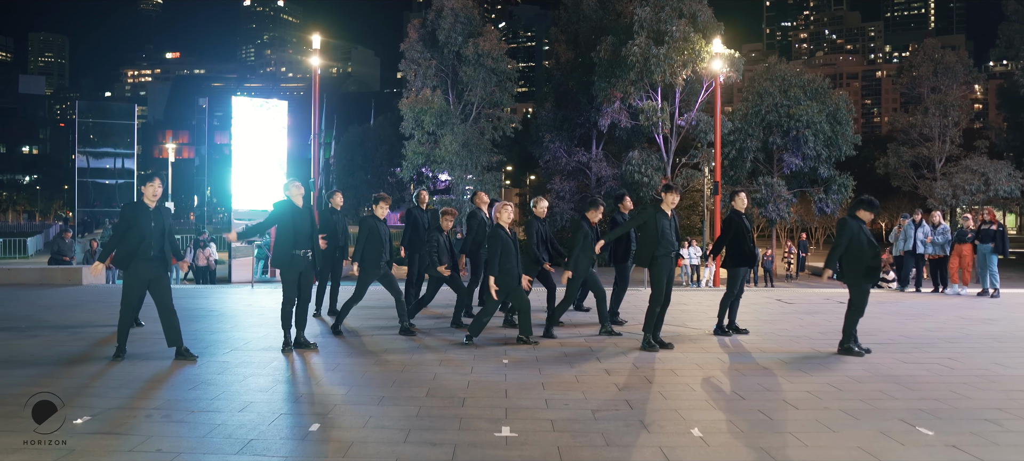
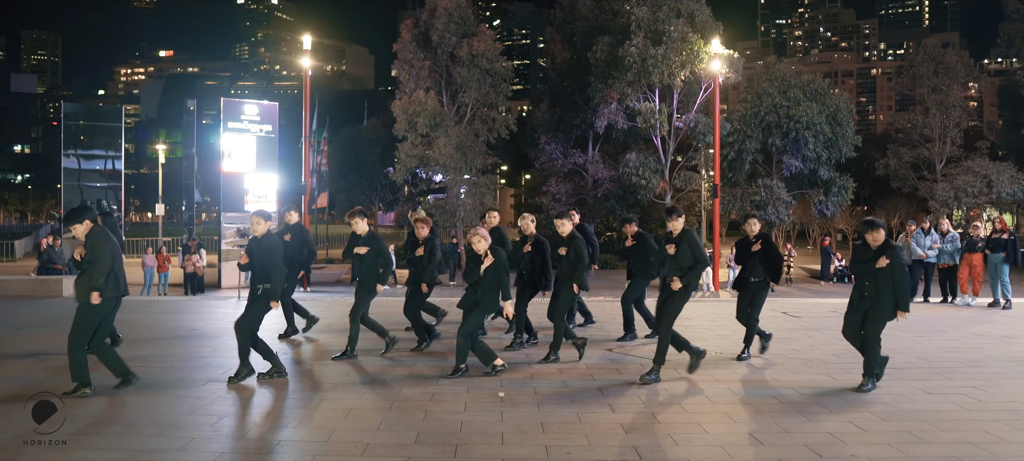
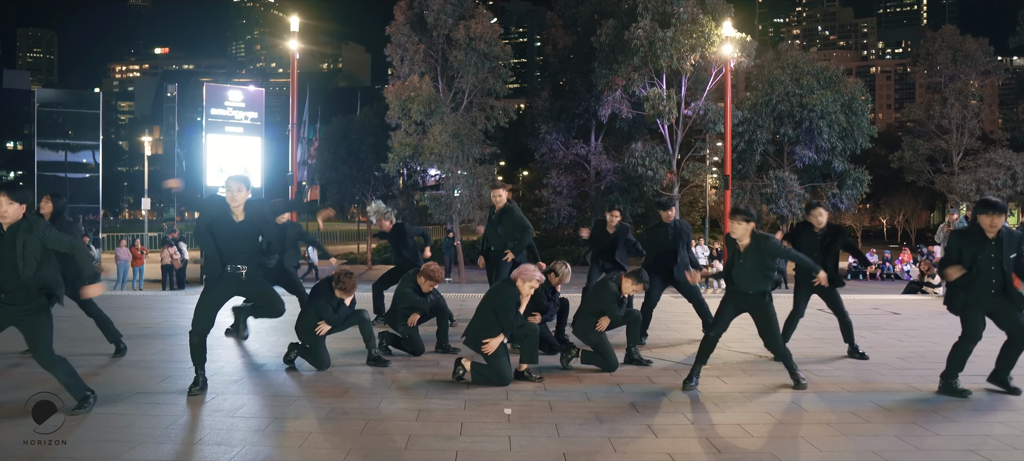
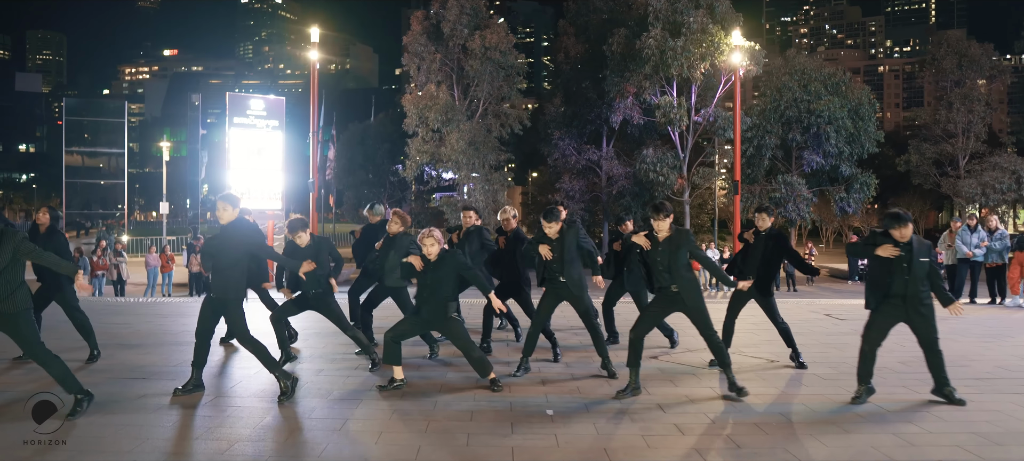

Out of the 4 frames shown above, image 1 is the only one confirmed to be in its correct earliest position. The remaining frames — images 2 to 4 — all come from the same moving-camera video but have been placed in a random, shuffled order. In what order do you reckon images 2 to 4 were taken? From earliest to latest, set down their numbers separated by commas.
3, 2, 4
